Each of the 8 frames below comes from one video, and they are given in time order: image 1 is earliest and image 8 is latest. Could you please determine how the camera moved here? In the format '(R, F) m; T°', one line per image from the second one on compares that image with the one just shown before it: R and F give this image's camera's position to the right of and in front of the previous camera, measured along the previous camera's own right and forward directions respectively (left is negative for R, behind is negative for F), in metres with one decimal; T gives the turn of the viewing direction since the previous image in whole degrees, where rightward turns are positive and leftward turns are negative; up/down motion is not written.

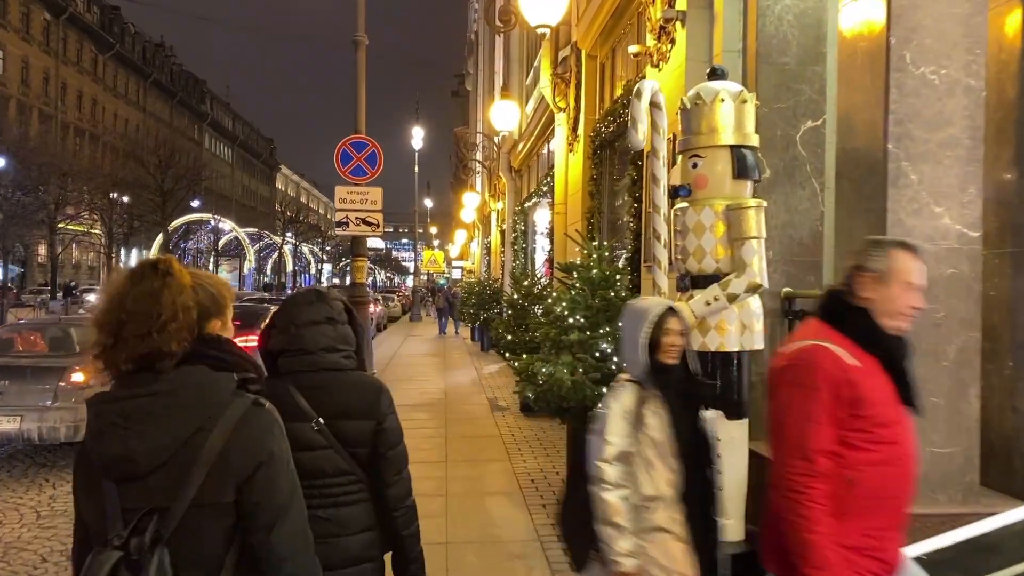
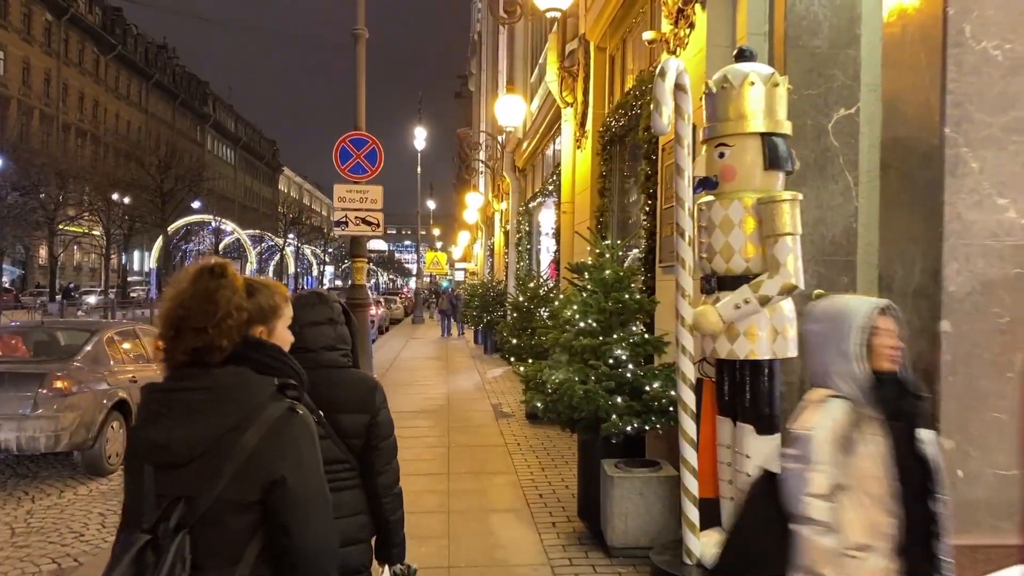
(0.0, +0.5) m; 0°
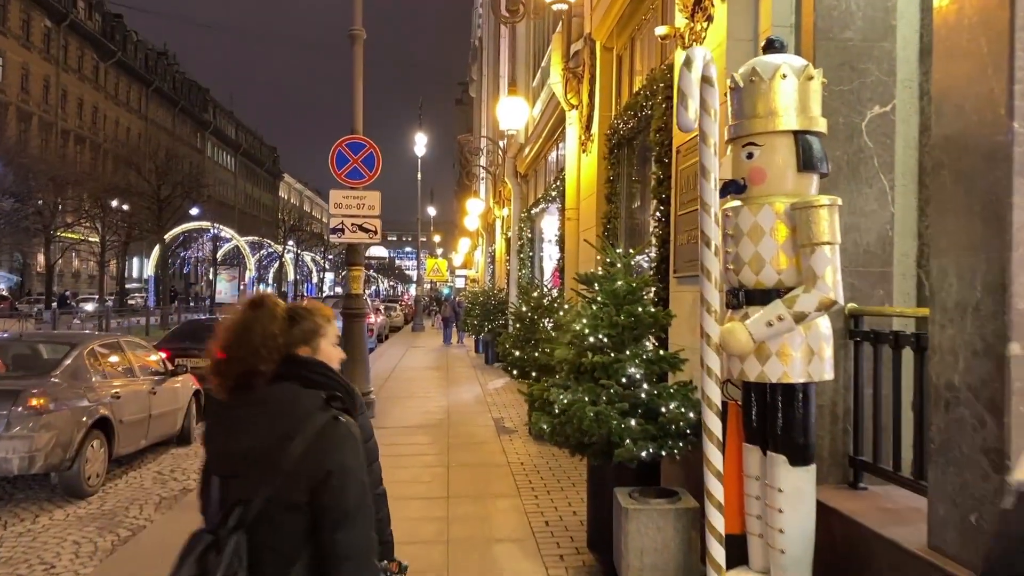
(0.0, +0.5) m; 0°
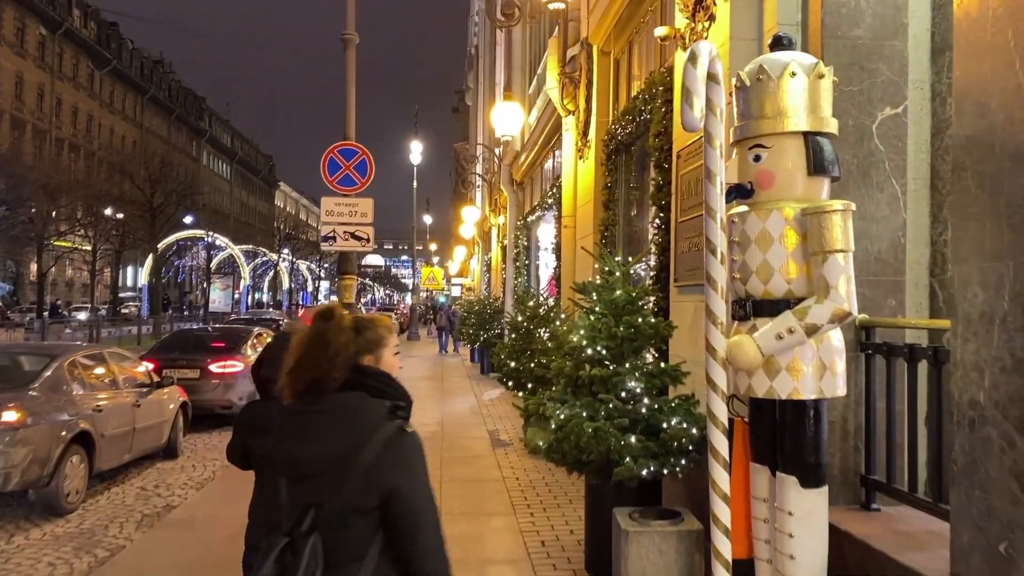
(0.0, +0.3) m; 0°
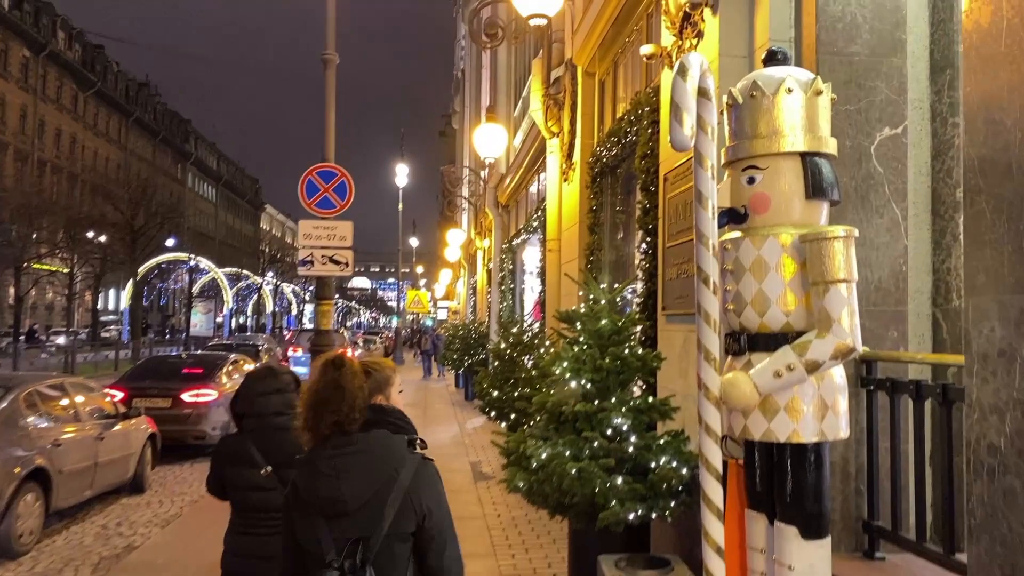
(+0.1, +0.3) m; +1°
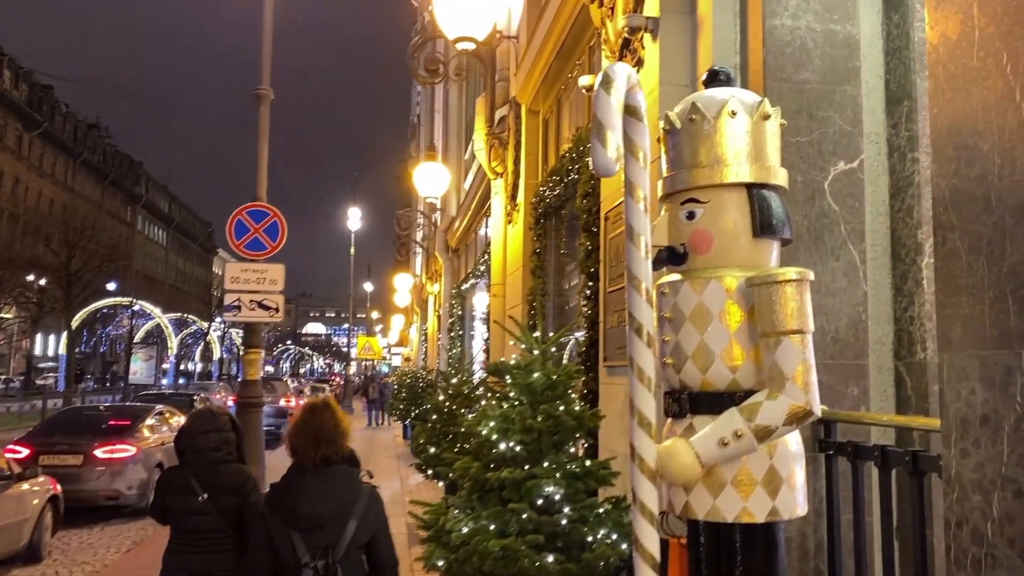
(+0.2, +0.6) m; +3°
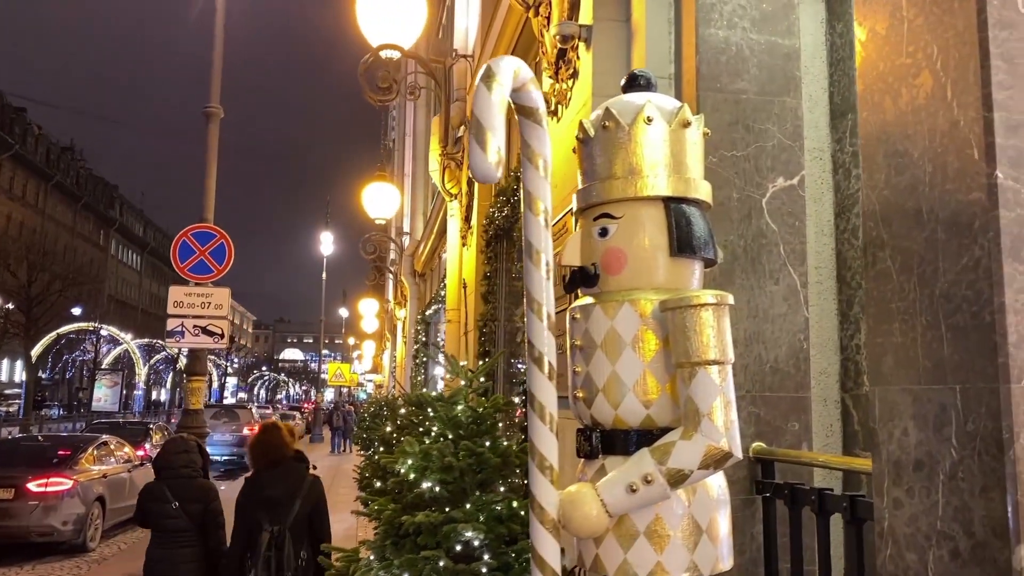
(+0.3, +0.4) m; +1°
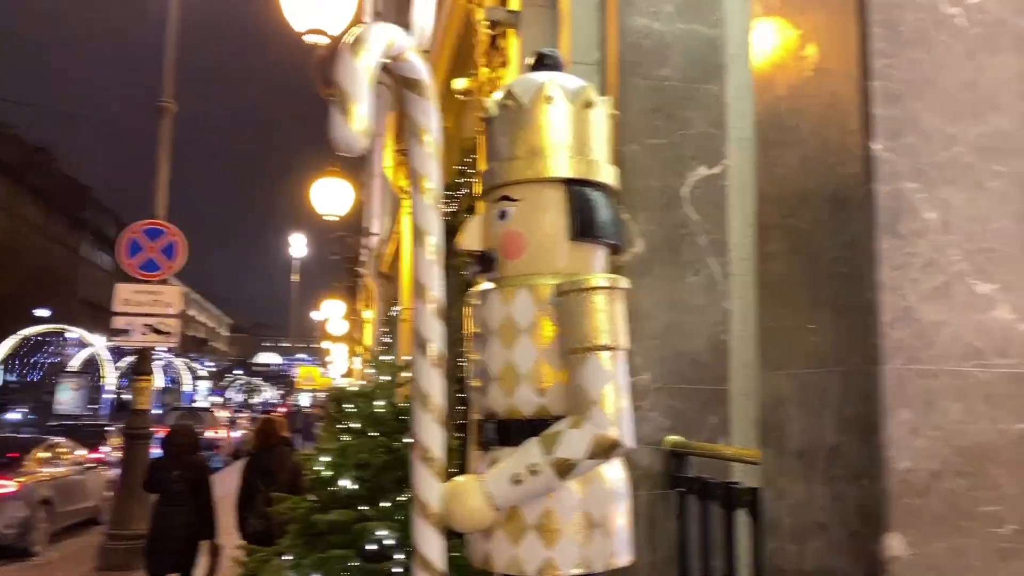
(+0.3, +0.1) m; +1°
